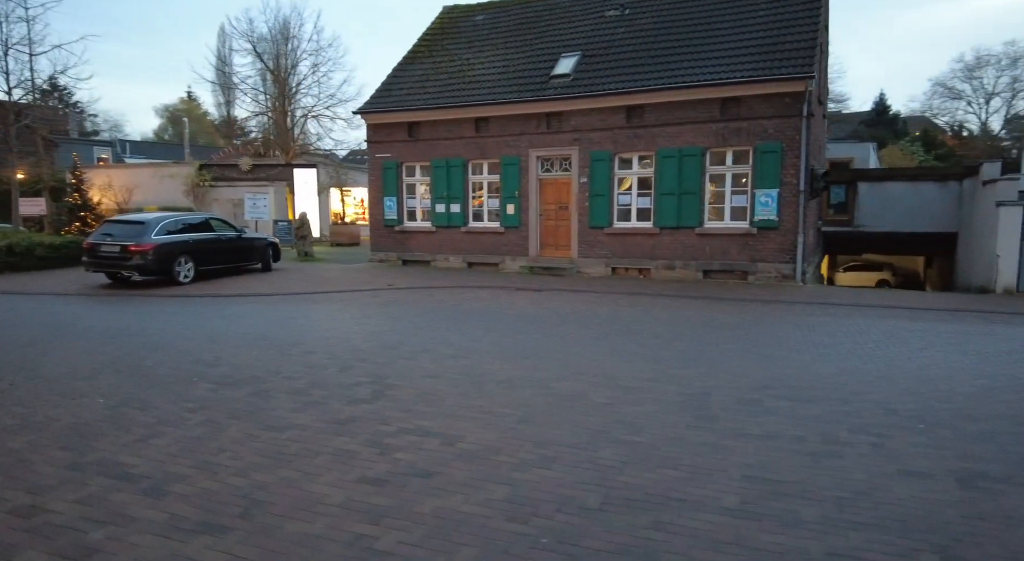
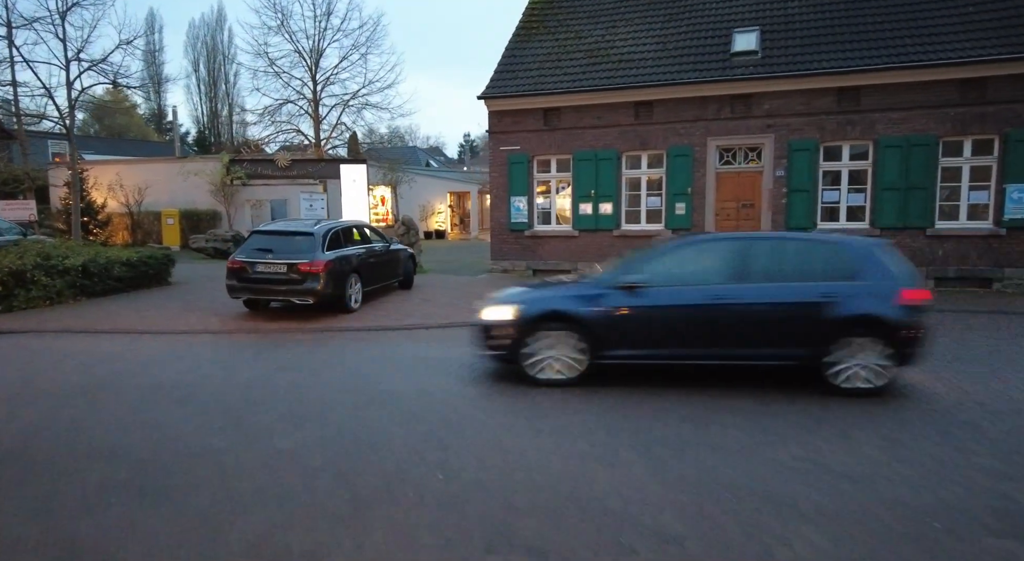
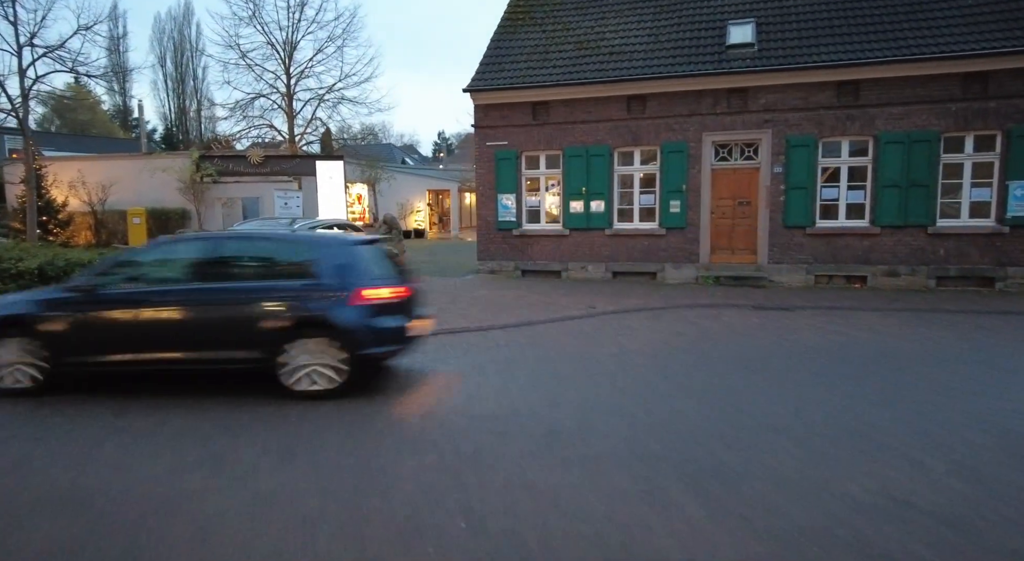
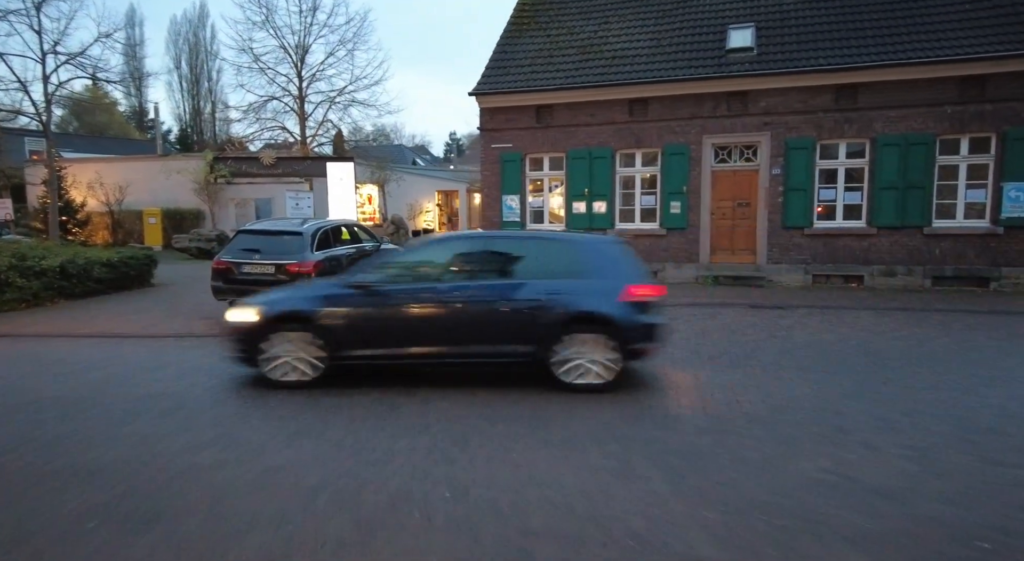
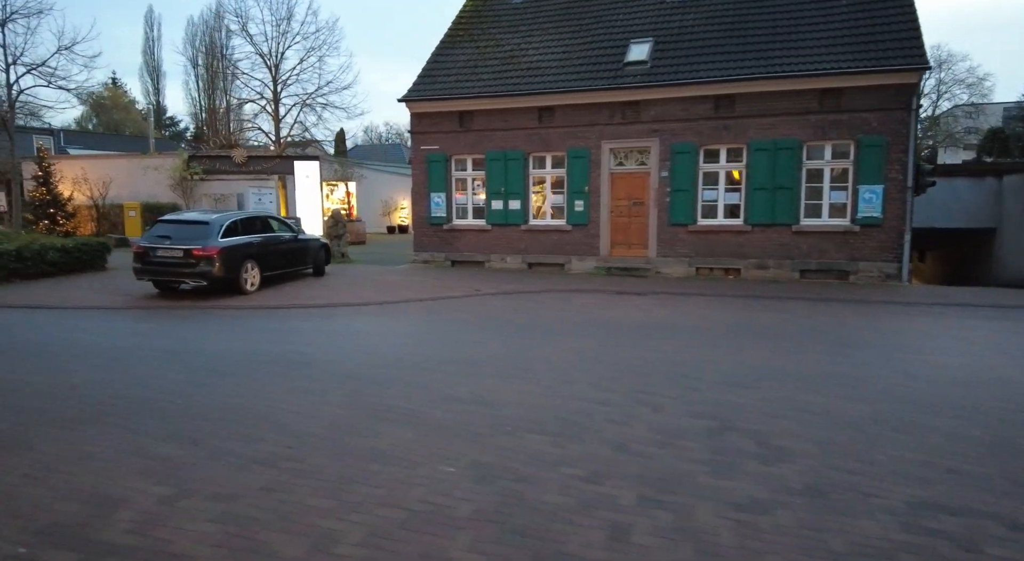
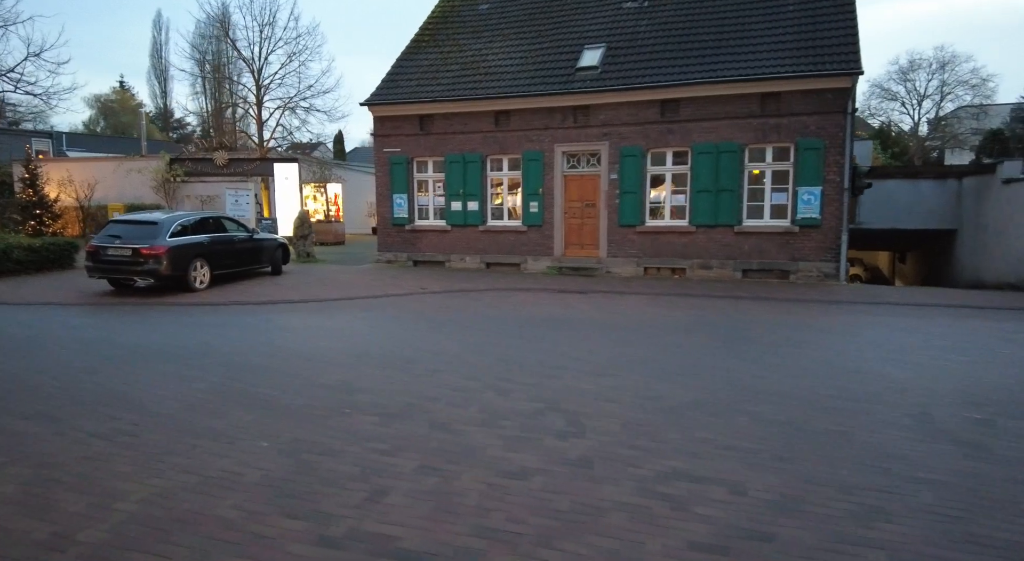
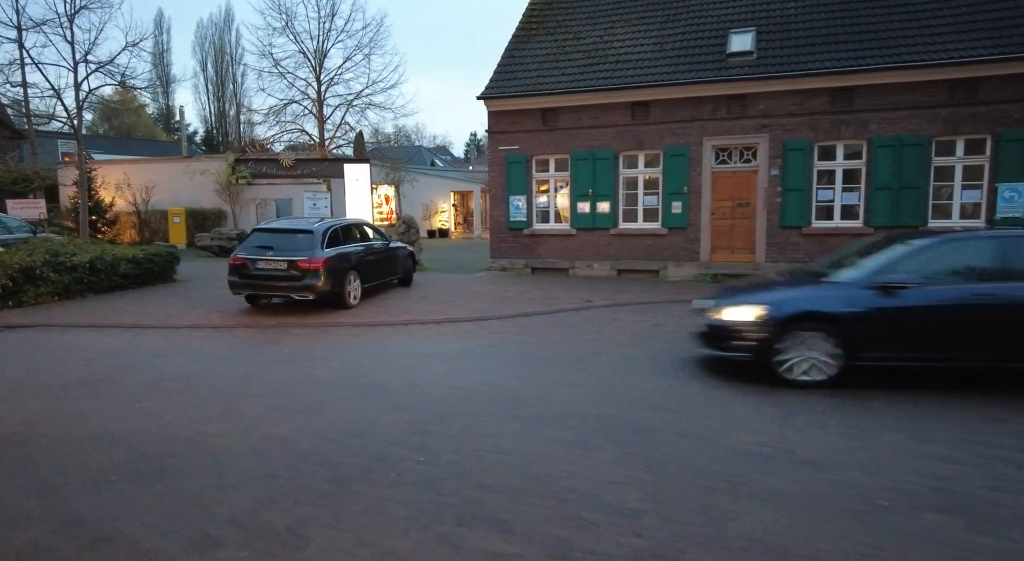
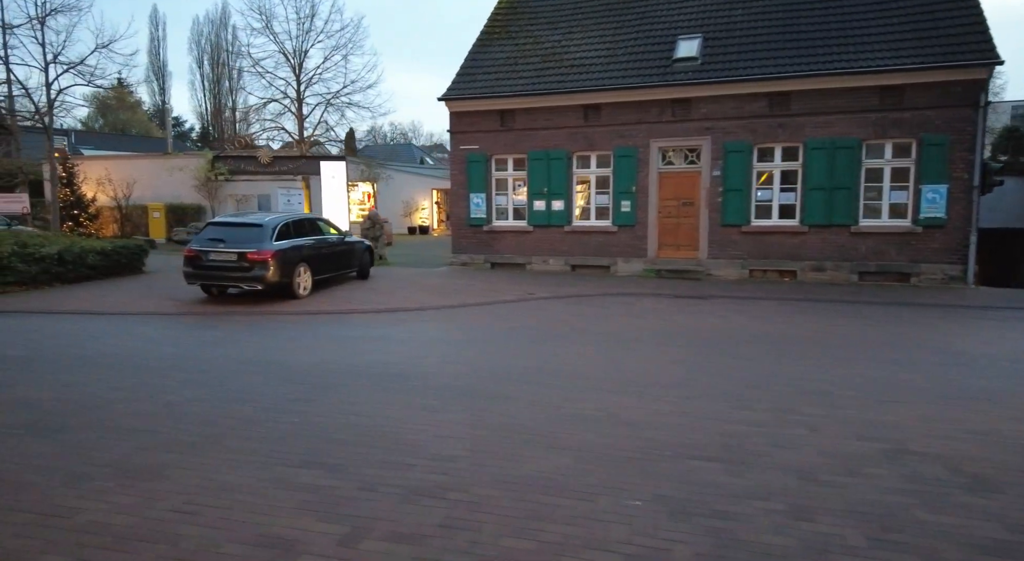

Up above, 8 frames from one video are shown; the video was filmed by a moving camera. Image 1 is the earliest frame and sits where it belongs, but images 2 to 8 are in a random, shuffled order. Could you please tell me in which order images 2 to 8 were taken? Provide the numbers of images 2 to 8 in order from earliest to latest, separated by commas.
6, 5, 8, 7, 2, 4, 3
